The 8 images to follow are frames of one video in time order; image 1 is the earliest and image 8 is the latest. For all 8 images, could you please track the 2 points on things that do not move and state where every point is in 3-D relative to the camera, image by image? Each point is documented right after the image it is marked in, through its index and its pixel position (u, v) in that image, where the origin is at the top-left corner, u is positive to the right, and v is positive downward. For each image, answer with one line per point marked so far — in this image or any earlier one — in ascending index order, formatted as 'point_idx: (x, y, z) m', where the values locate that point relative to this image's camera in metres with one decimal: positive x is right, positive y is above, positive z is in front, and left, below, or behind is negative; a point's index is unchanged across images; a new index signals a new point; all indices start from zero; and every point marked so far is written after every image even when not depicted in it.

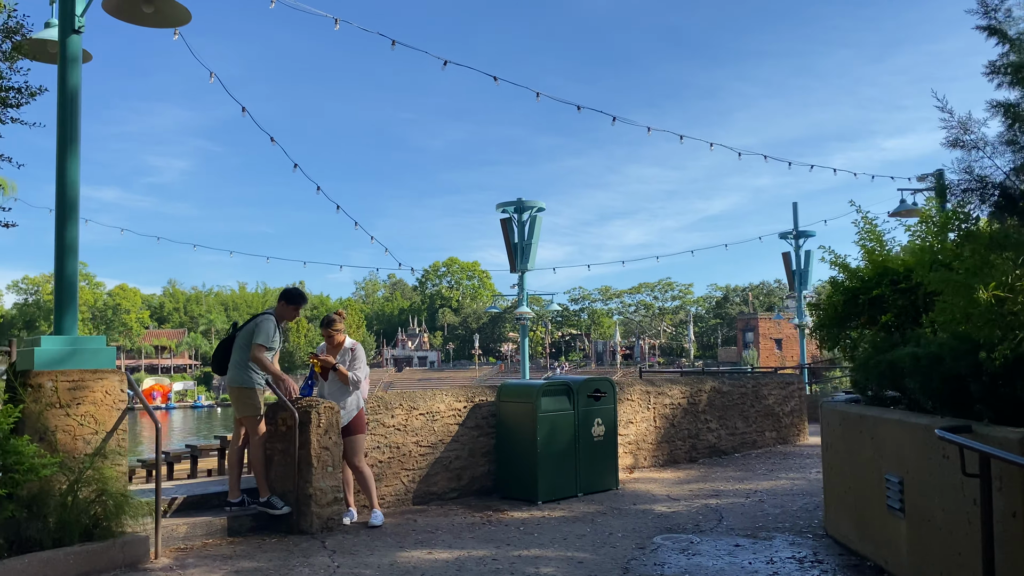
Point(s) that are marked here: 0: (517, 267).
0: (+0.1, +0.4, +14.4) m
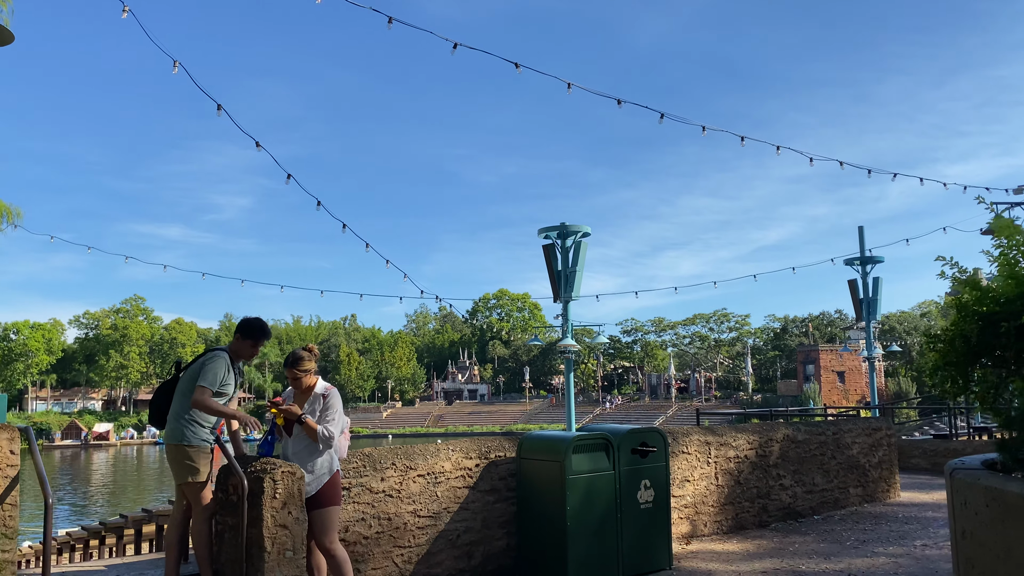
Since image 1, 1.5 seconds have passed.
0: (+0.8, -0.1, +13.4) m
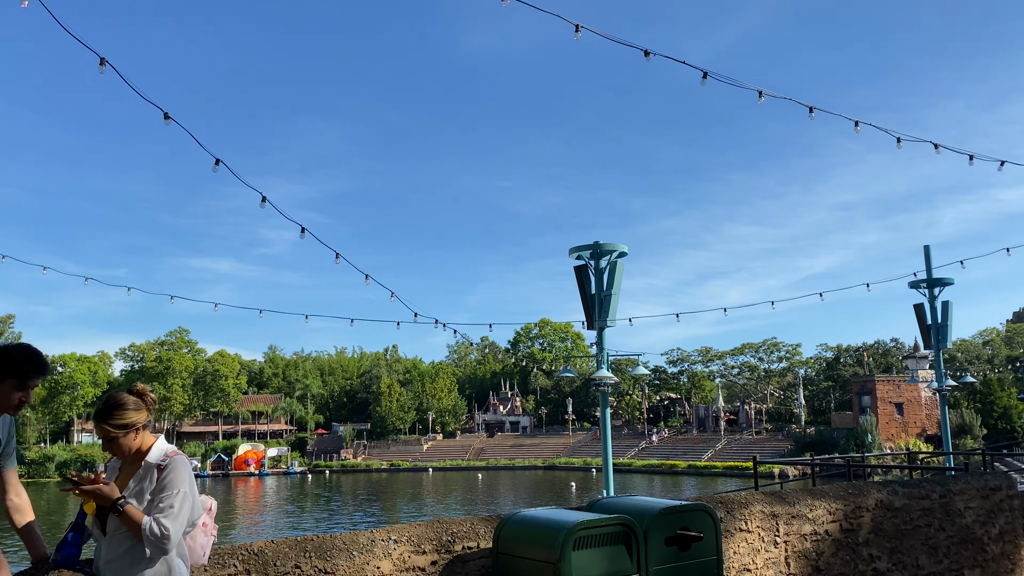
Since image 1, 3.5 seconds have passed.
0: (+1.2, -0.5, +12.1) m
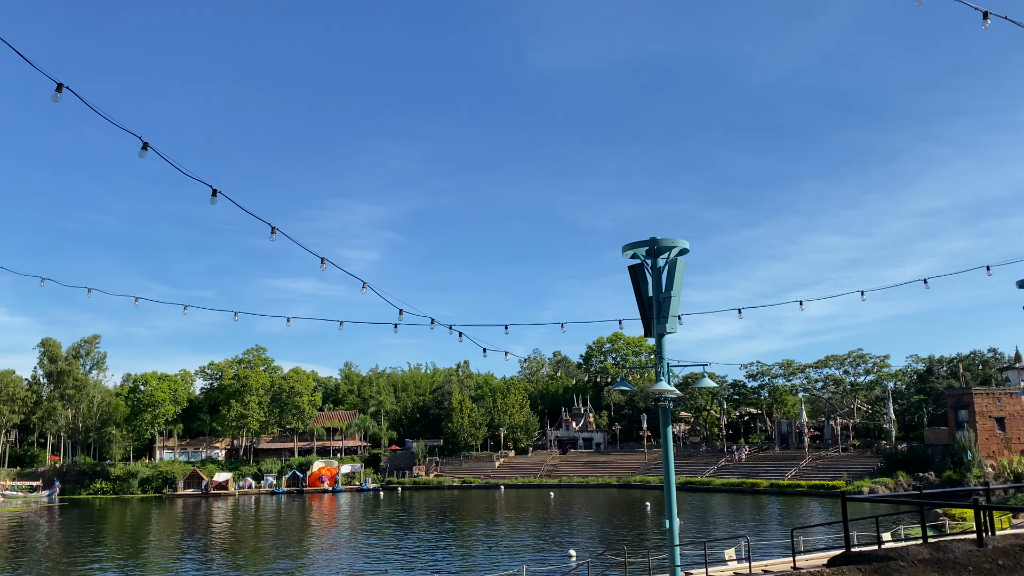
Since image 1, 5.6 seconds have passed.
0: (+1.8, -0.5, +10.7) m
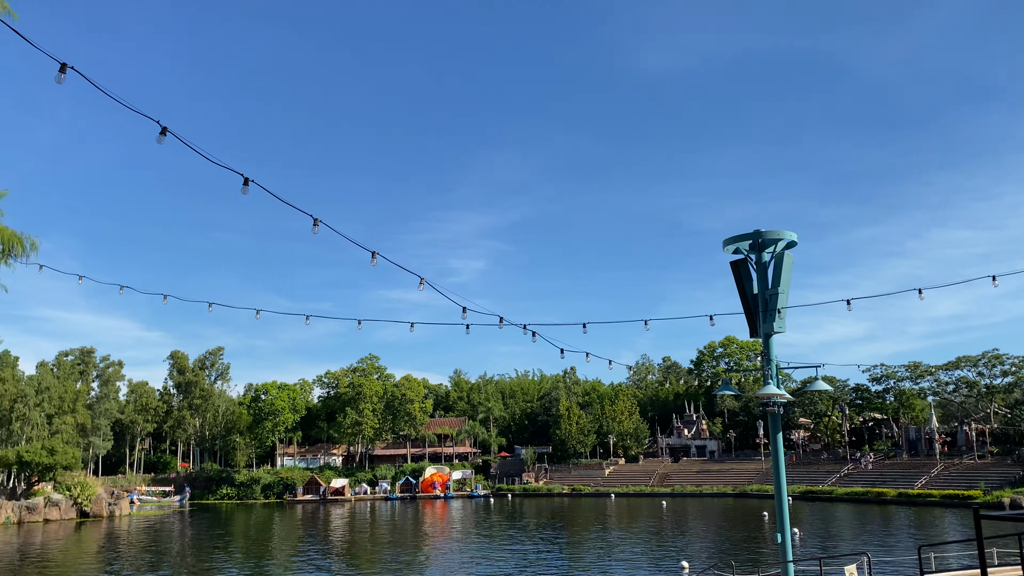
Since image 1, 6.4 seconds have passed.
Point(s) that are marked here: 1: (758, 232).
0: (+2.9, -0.5, +10.0) m
1: (+2.9, +0.7, +10.0) m
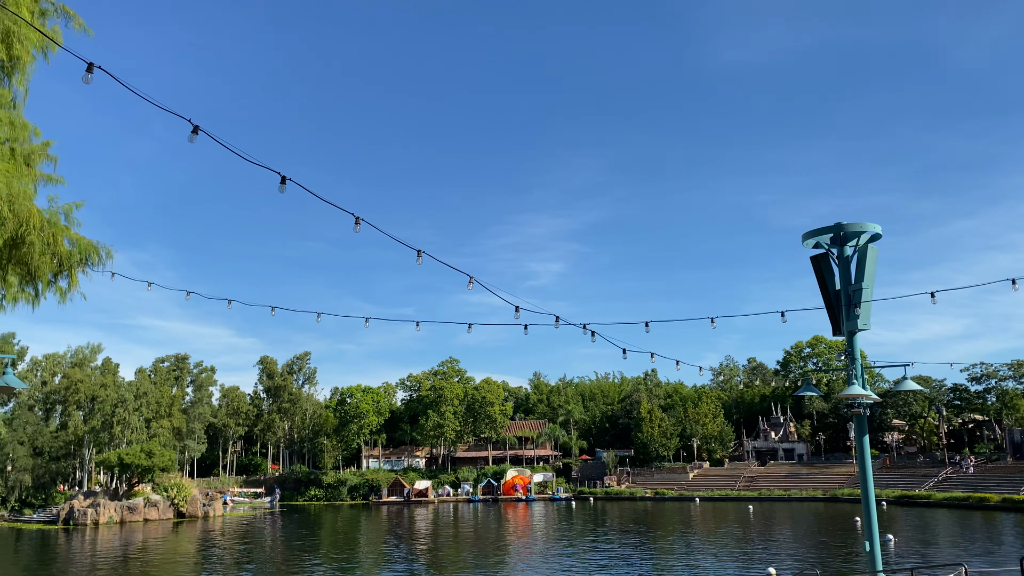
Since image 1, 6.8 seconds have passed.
0: (+3.7, -0.4, +9.5) m
1: (+3.7, +0.7, +9.5) m
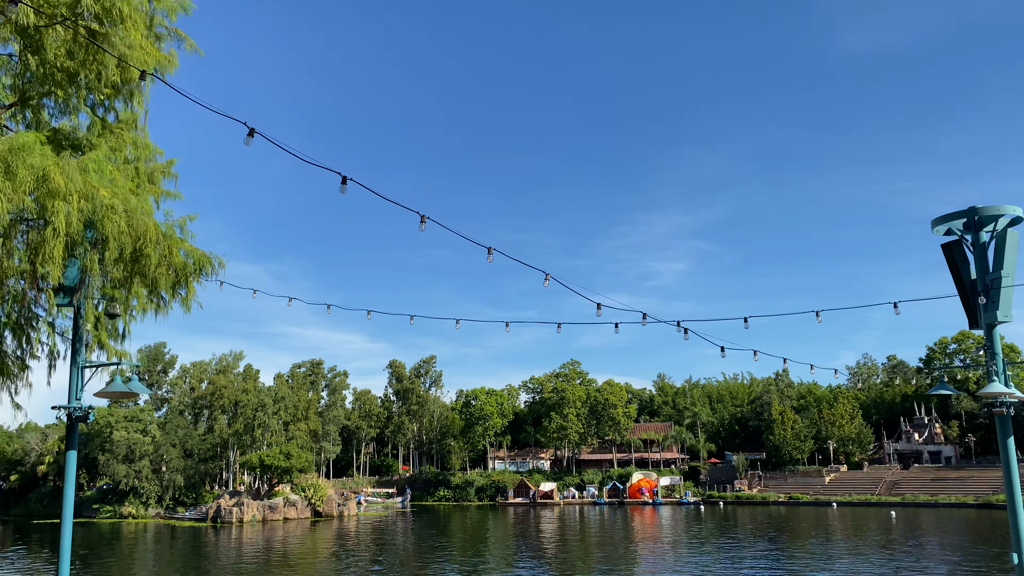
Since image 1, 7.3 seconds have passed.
0: (+4.8, -0.3, +8.7) m
1: (+4.8, +0.8, +8.8) m
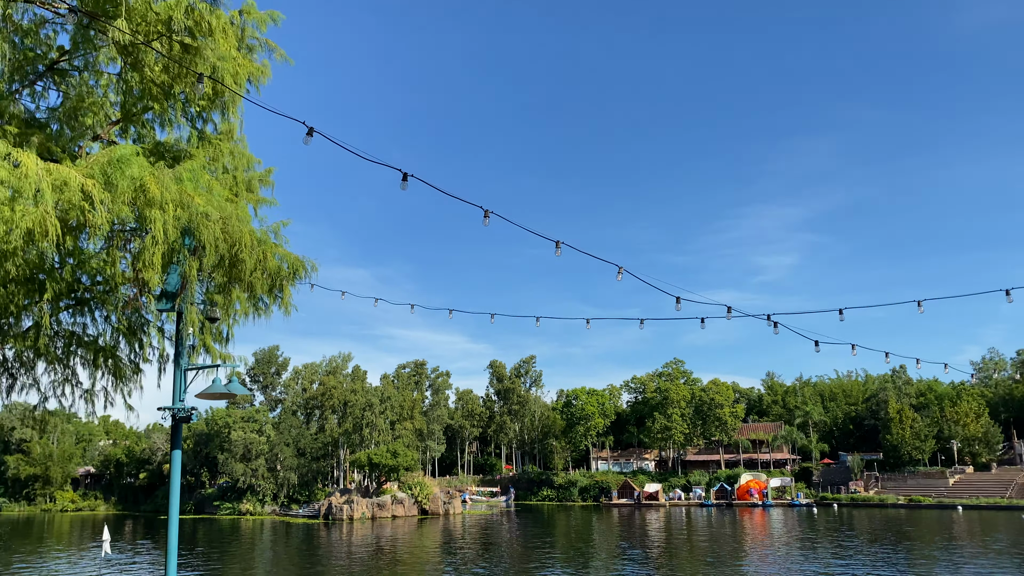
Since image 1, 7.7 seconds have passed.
0: (+5.7, -0.2, +8.0) m
1: (+5.6, +1.0, +8.0) m
